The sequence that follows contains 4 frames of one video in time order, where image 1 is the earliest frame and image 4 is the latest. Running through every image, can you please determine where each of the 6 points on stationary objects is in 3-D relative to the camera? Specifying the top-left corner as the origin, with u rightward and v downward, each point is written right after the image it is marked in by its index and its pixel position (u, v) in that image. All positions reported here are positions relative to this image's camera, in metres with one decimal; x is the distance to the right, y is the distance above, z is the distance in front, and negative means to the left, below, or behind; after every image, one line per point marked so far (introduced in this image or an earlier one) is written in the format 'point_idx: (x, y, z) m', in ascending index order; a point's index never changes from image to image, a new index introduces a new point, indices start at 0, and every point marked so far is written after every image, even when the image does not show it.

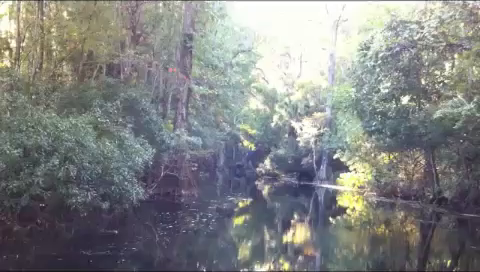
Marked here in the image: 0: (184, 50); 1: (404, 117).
0: (-1.8, +2.7, +17.2) m
1: (+4.3, +0.5, +14.3) m
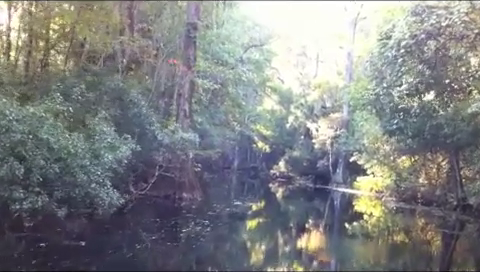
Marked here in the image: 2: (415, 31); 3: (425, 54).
0: (-1.5, +2.8, +15.9) m
1: (+4.5, +0.5, +12.8) m
2: (+4.6, +2.8, +14.3) m
3: (+4.3, +1.9, +12.6) m
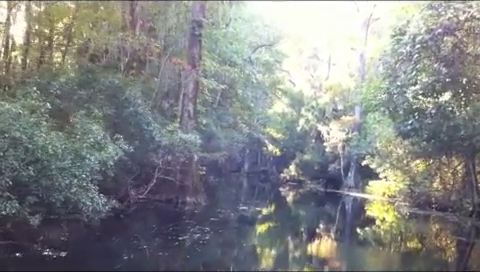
0: (-1.4, +2.7, +15.3) m
1: (+4.6, +0.4, +12.1) m
2: (+4.8, +2.7, +13.6) m
3: (+4.4, +1.9, +11.9) m
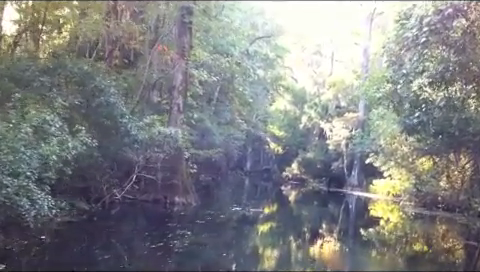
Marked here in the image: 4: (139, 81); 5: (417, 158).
0: (-1.5, +2.9, +14.3) m
1: (+4.4, +0.5, +11.0) m
2: (+4.6, +2.8, +12.5) m
3: (+4.2, +2.0, +10.8) m
4: (-2.3, +1.3, +12.3) m
5: (+5.9, -0.7, +18.1) m
